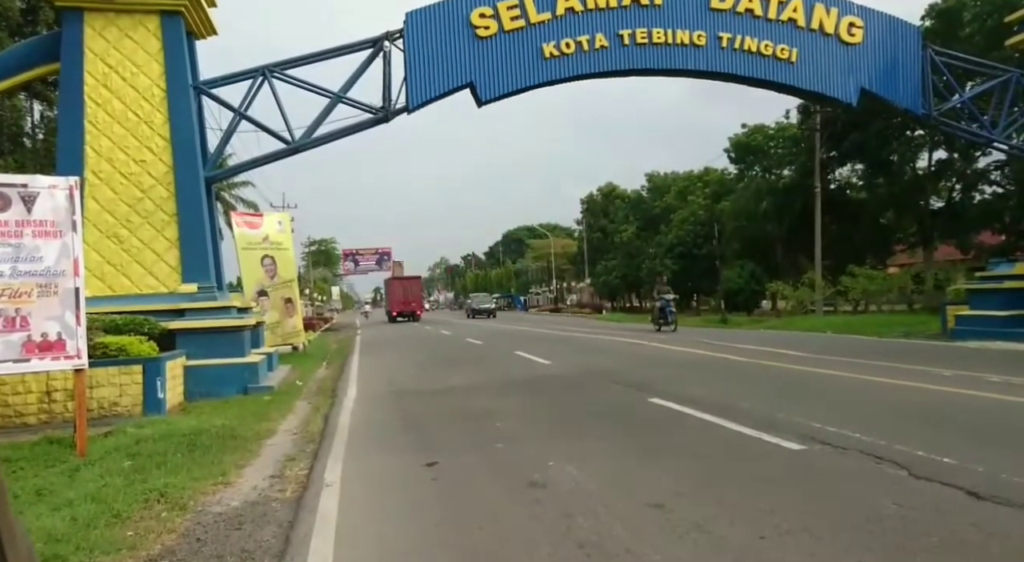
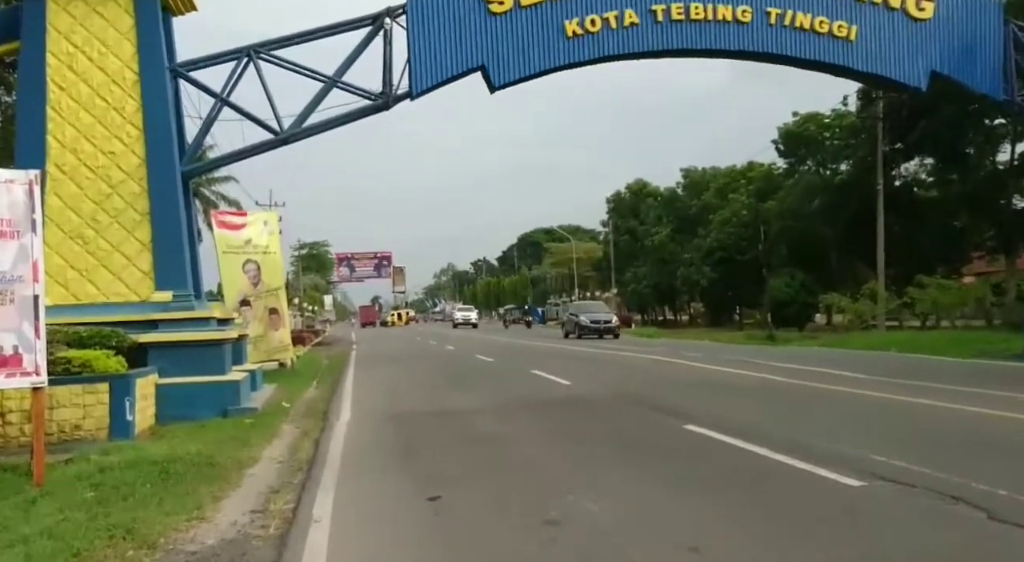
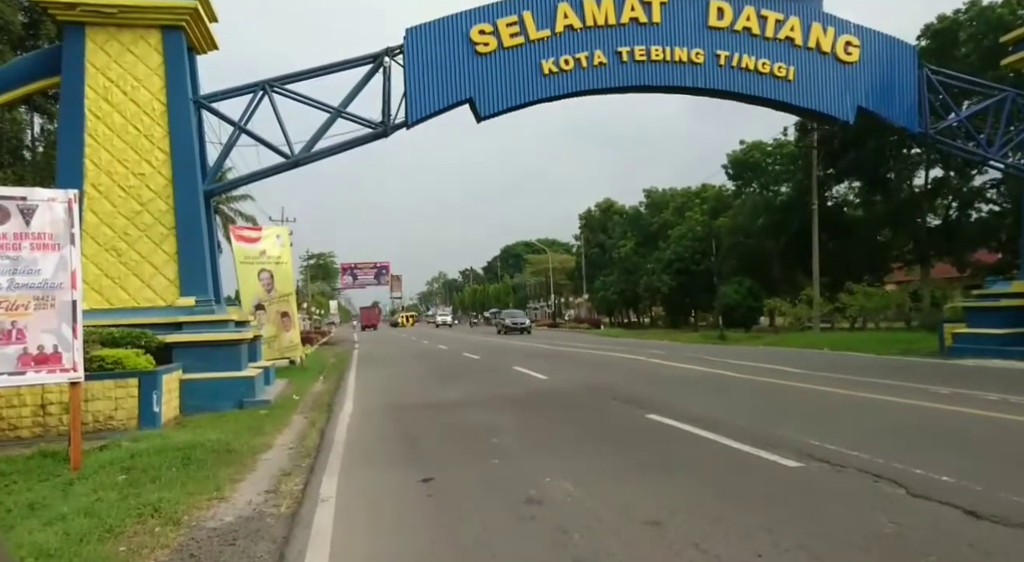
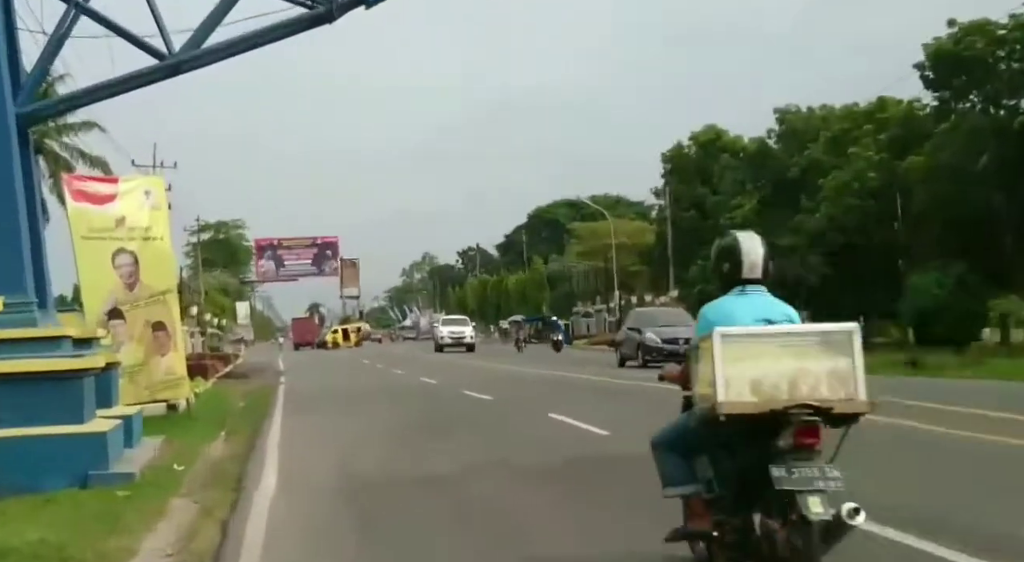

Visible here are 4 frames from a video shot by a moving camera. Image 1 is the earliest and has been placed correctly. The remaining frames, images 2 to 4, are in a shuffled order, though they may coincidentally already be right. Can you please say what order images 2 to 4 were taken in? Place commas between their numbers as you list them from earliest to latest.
3, 2, 4
